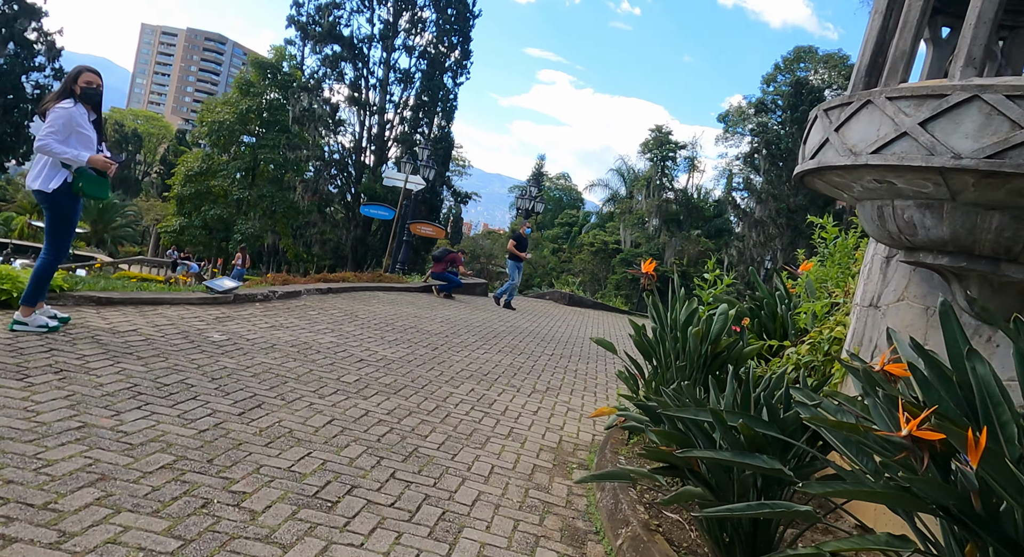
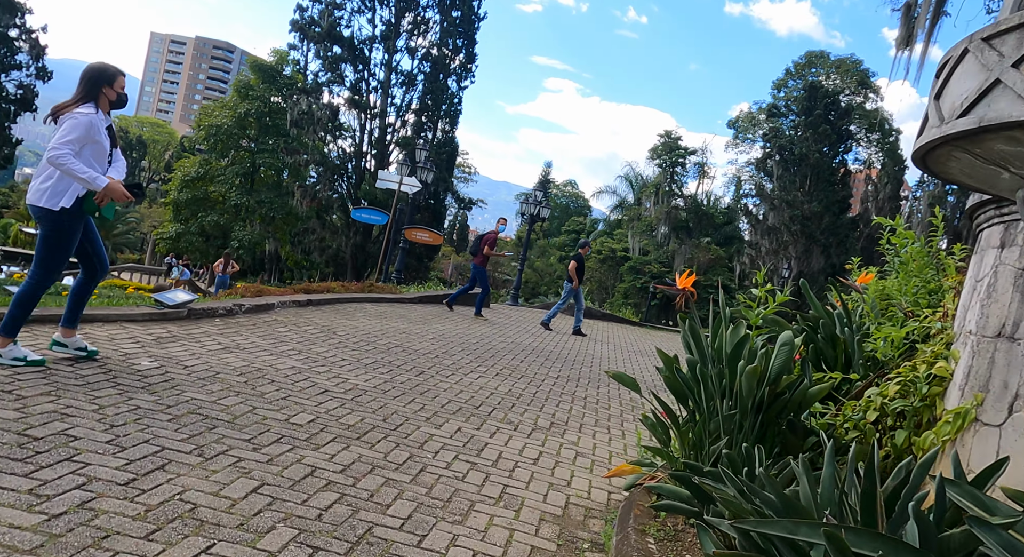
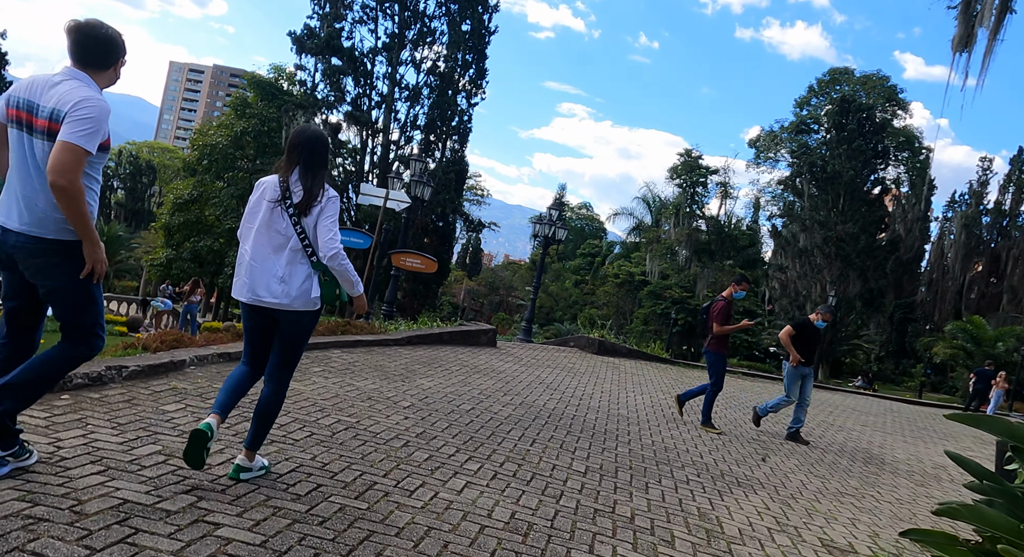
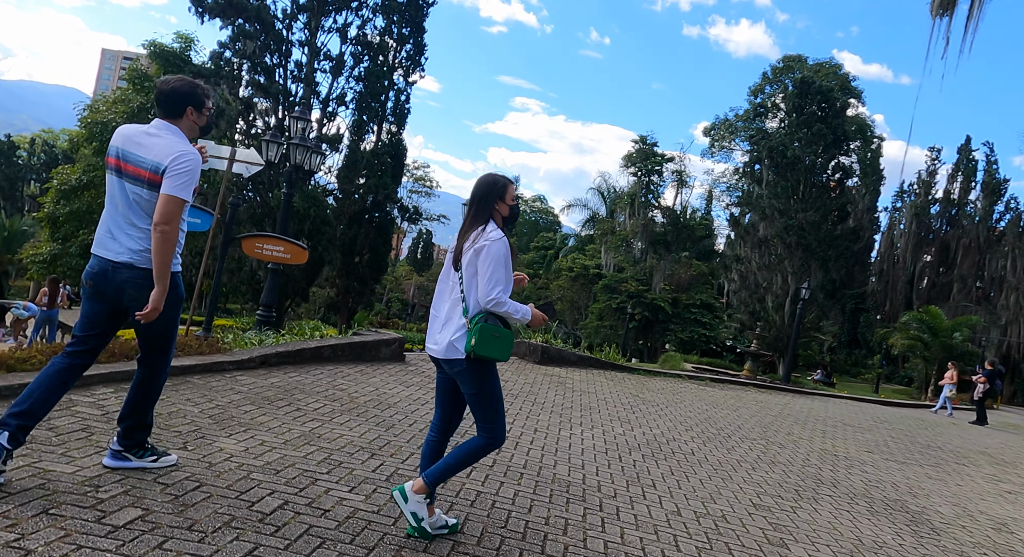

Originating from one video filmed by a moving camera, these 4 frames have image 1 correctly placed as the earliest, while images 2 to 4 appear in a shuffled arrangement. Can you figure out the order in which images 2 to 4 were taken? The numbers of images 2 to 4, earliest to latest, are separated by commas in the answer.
2, 3, 4
